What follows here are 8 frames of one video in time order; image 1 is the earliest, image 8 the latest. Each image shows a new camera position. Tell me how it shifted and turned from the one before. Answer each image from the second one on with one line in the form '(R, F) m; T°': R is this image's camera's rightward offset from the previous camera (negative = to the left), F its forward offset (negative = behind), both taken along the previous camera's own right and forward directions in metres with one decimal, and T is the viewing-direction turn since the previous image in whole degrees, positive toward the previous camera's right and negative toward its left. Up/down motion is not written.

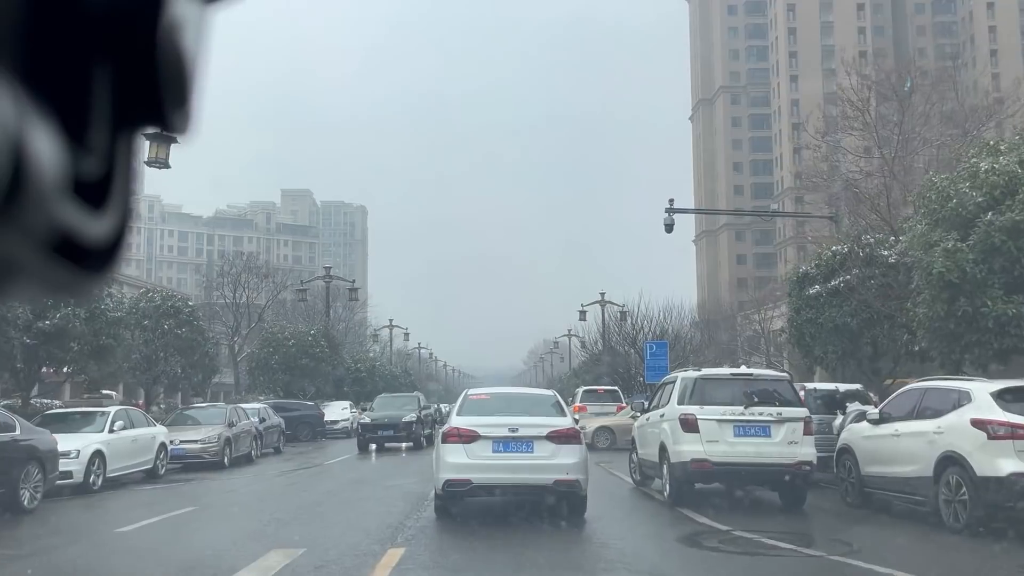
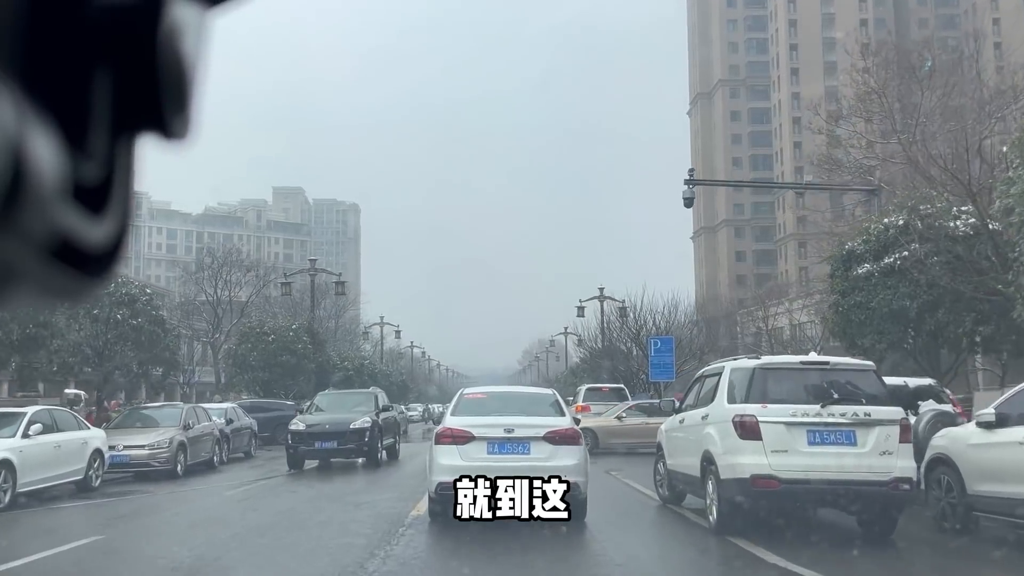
(0.0, +1.7) m; 0°
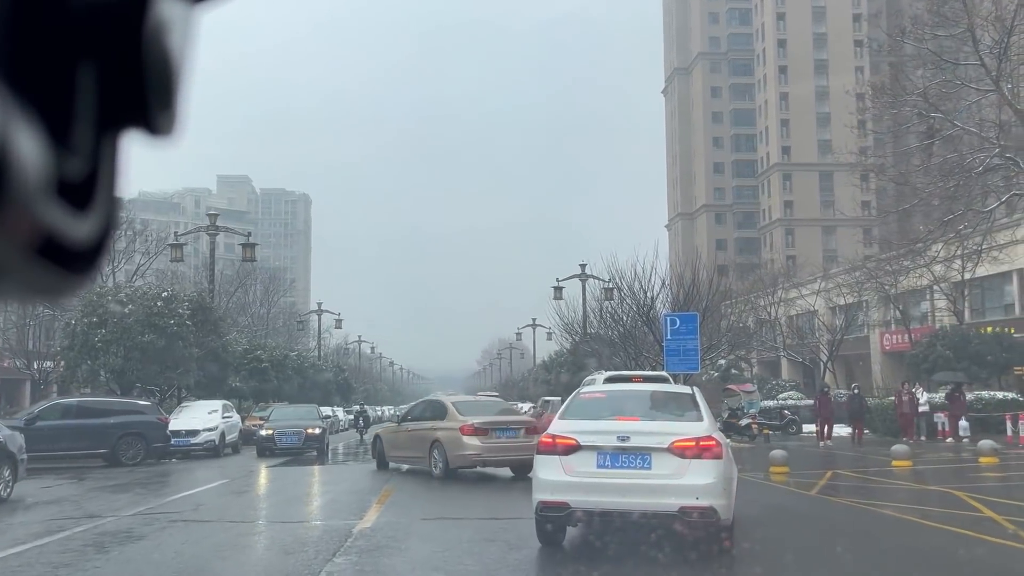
(-0.2, +7.0) m; +3°
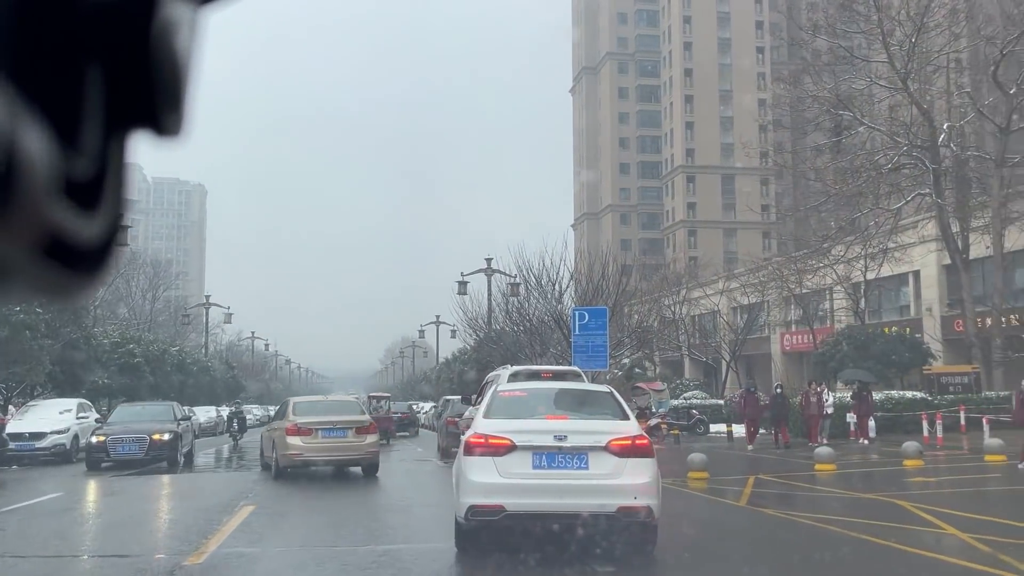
(+0.1, +1.3) m; +6°
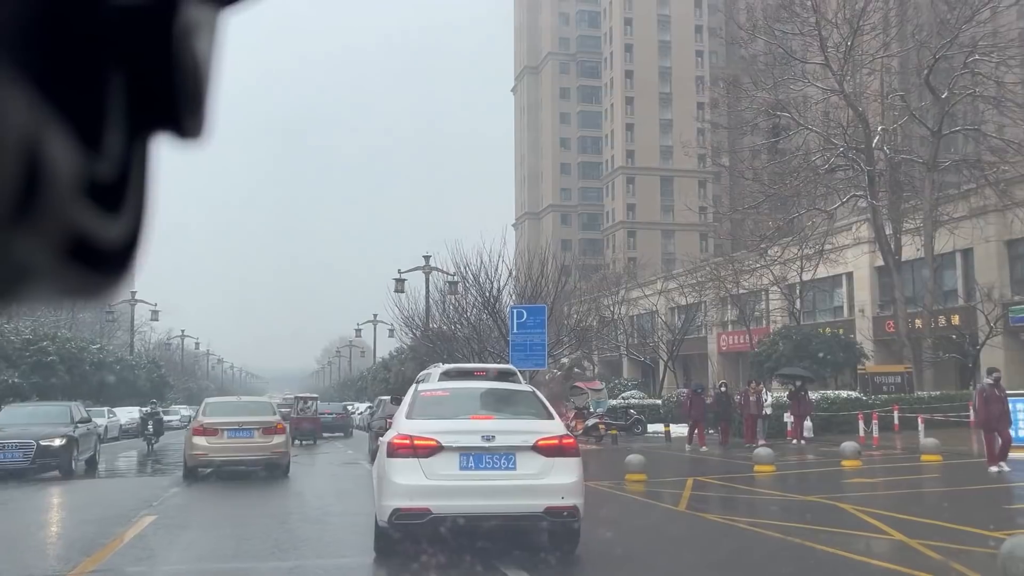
(+0.1, +0.4) m; +4°
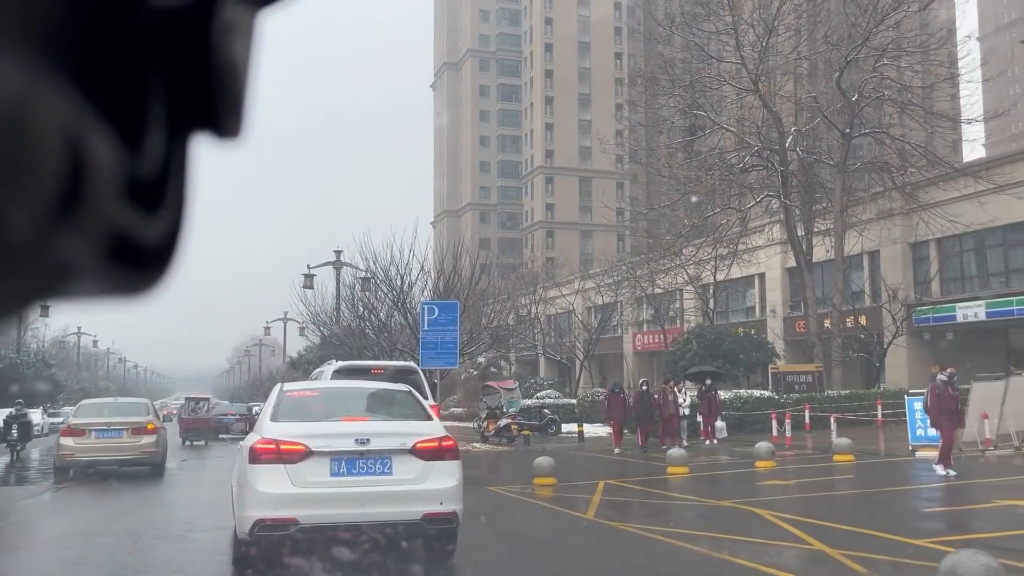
(+0.2, +0.6) m; +5°
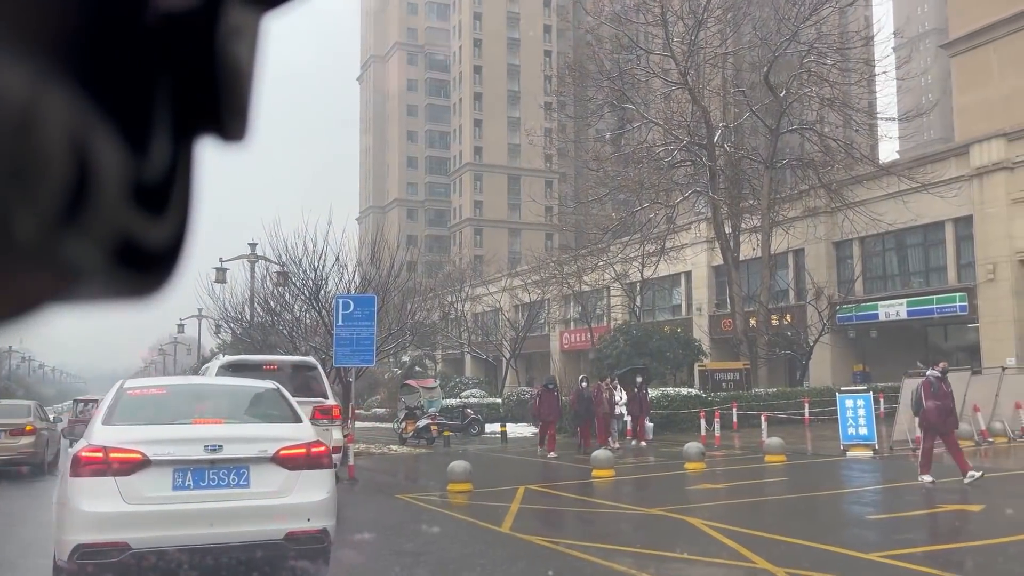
(+0.2, +0.8) m; +5°
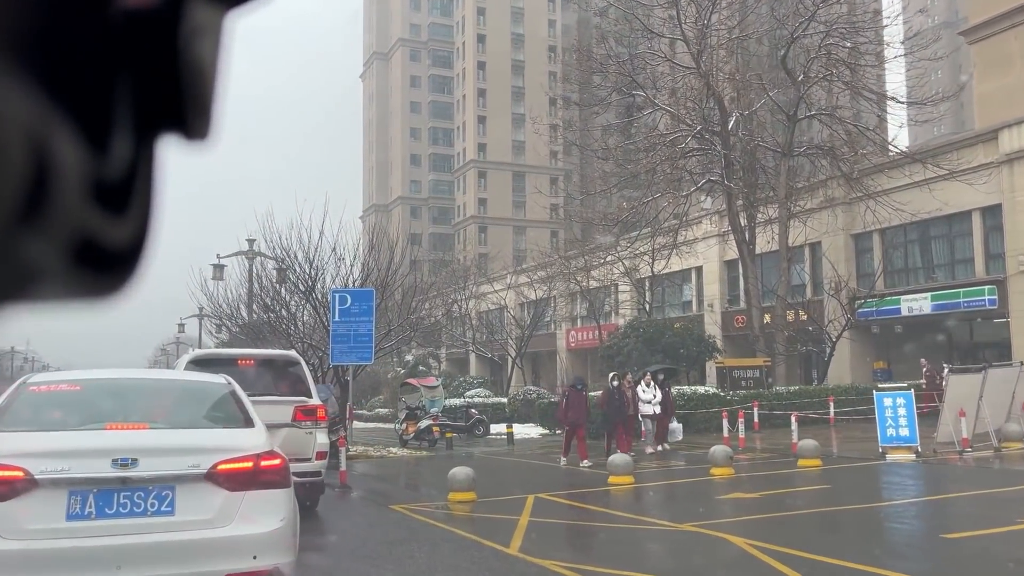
(0.0, +0.9) m; 0°
